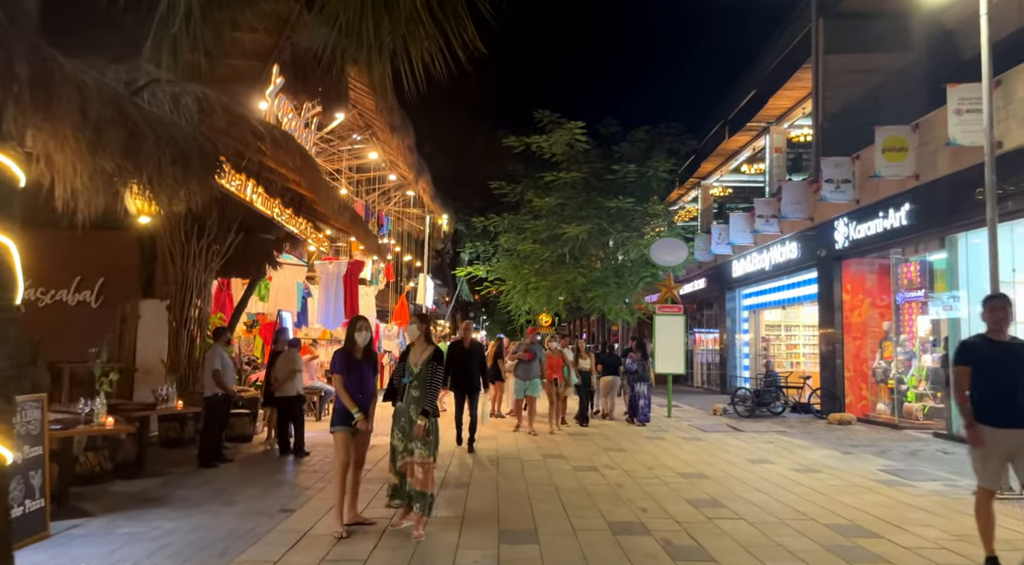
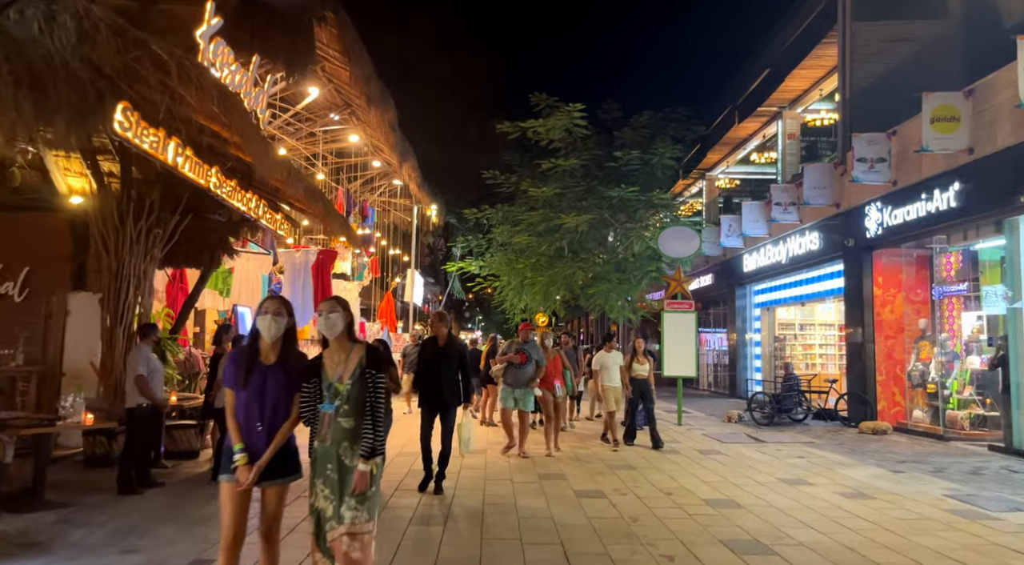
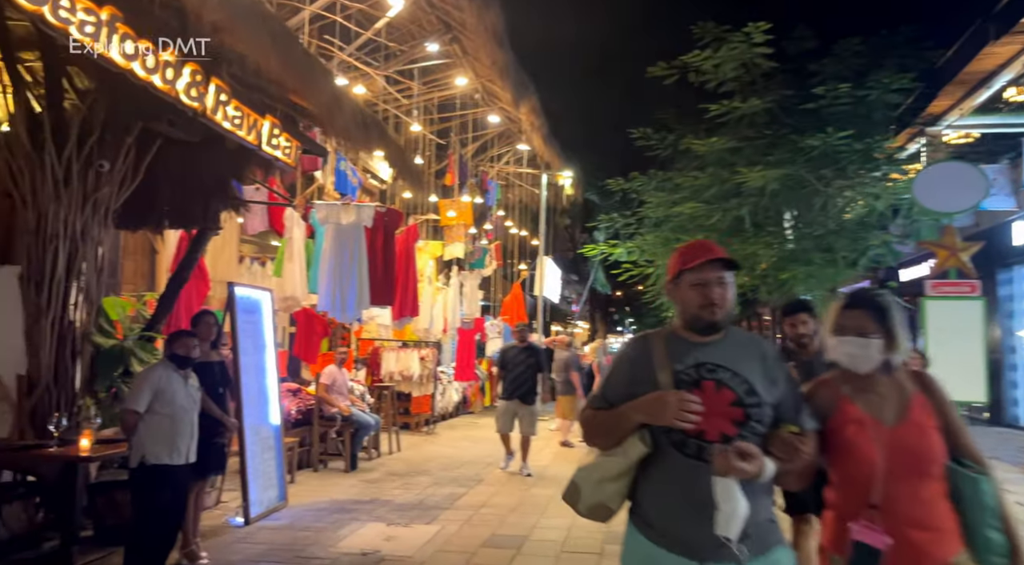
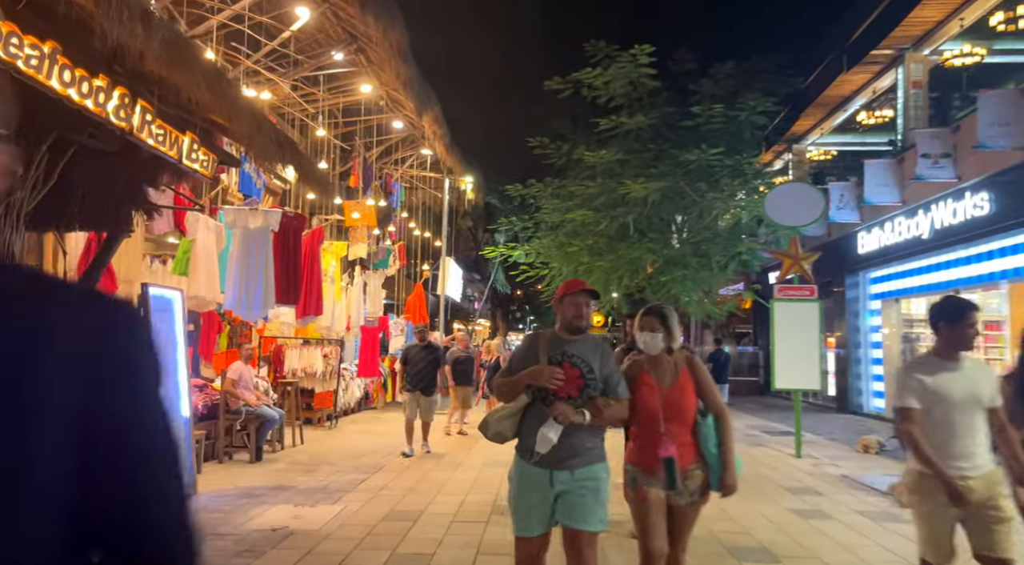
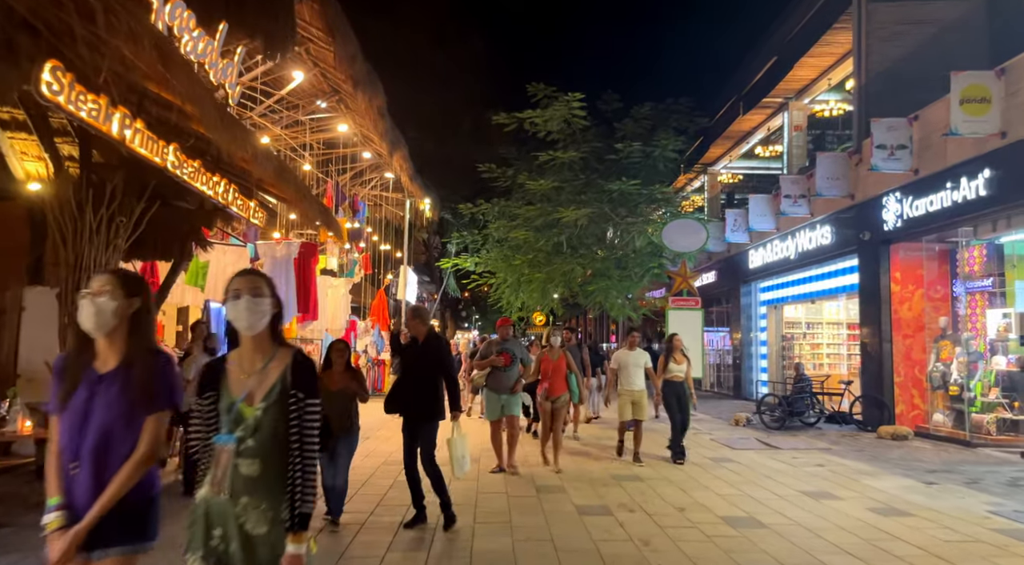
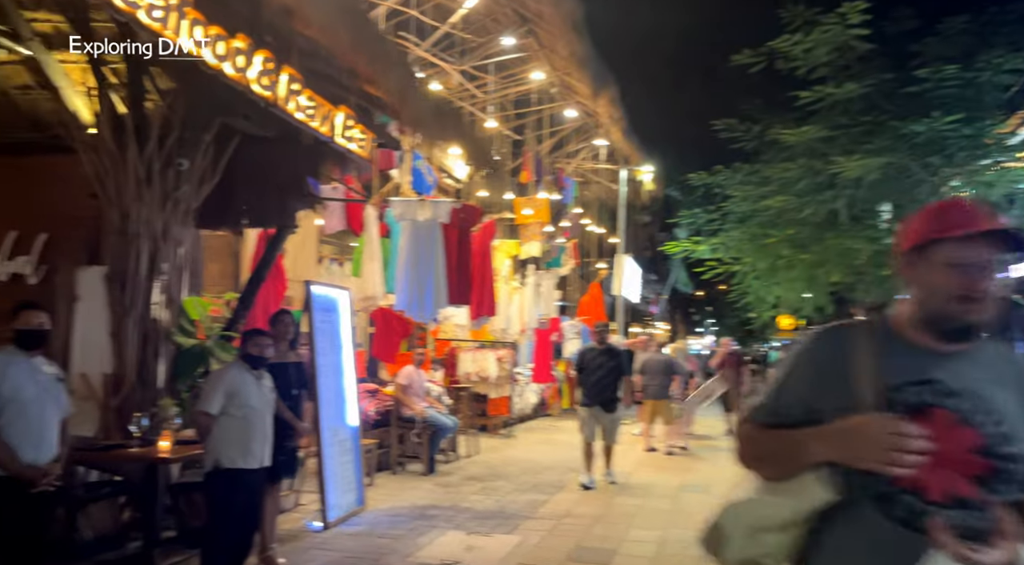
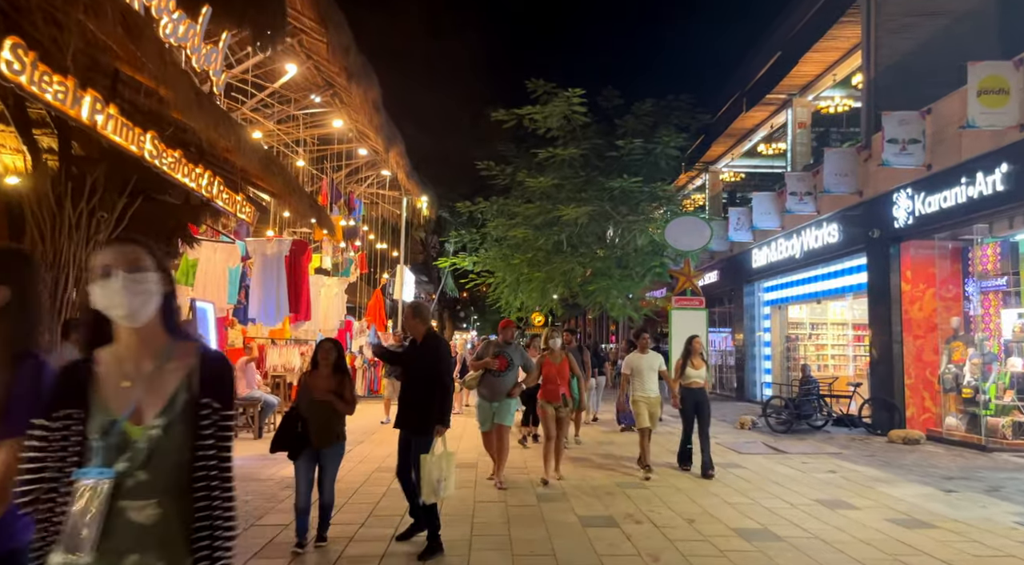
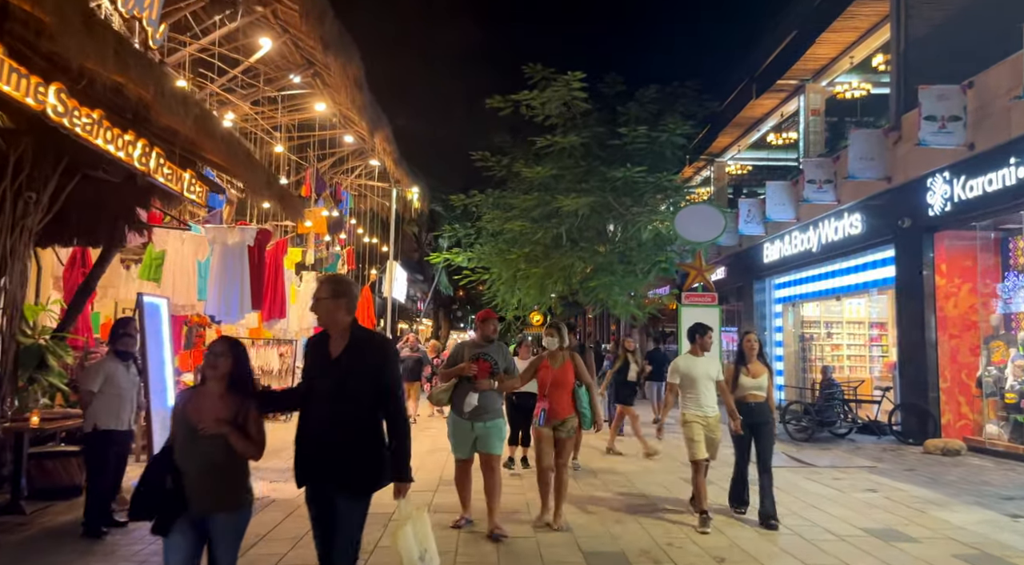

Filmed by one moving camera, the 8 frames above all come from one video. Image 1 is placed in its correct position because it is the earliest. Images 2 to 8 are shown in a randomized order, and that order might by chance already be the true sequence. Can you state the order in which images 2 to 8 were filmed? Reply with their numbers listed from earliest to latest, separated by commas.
2, 5, 7, 8, 4, 3, 6
